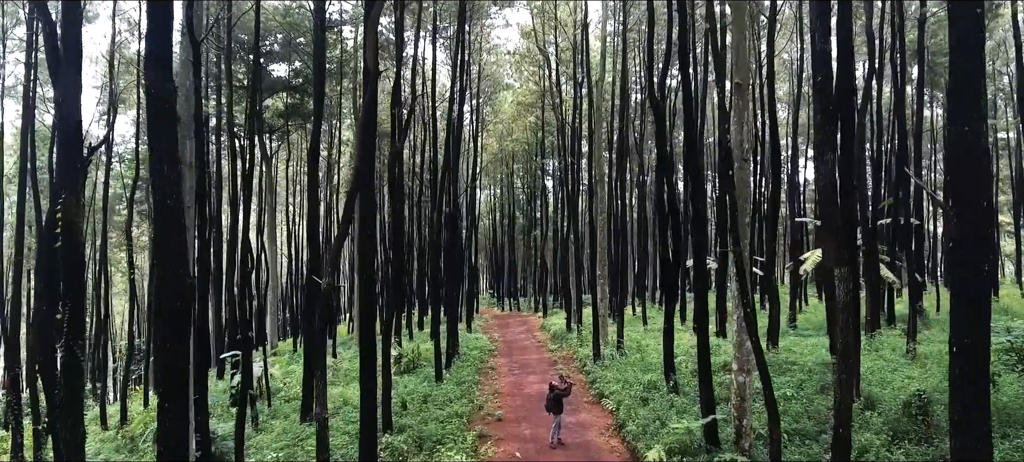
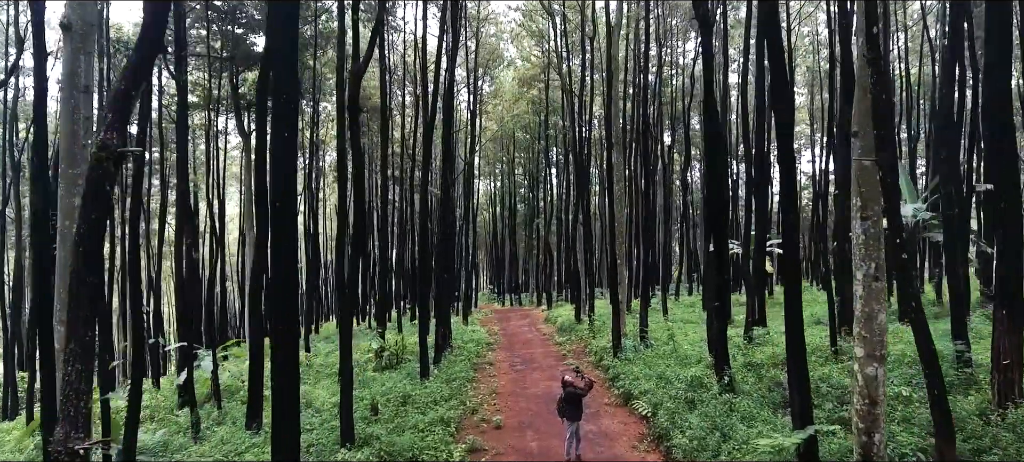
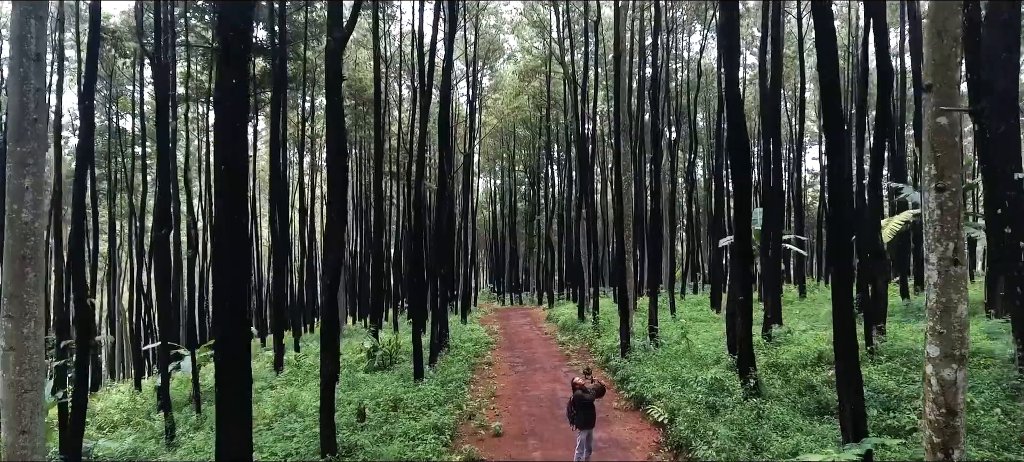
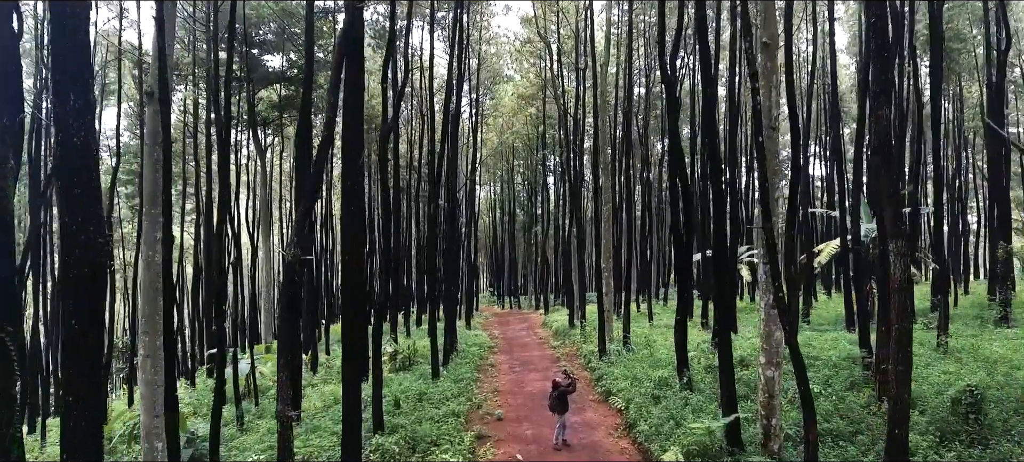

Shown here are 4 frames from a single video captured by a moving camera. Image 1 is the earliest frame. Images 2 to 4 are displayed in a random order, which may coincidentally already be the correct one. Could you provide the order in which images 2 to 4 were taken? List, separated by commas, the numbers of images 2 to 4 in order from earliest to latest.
4, 2, 3
